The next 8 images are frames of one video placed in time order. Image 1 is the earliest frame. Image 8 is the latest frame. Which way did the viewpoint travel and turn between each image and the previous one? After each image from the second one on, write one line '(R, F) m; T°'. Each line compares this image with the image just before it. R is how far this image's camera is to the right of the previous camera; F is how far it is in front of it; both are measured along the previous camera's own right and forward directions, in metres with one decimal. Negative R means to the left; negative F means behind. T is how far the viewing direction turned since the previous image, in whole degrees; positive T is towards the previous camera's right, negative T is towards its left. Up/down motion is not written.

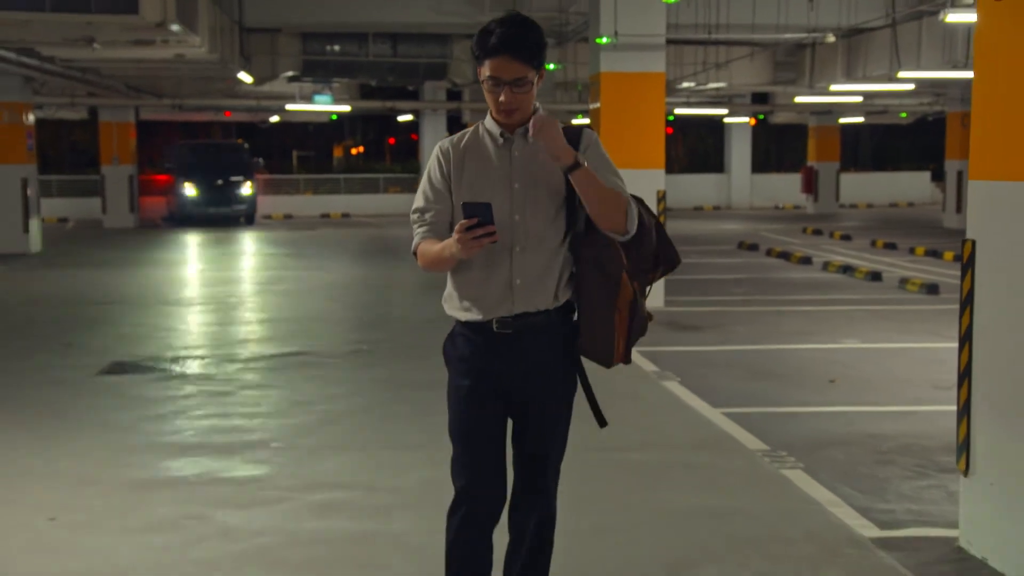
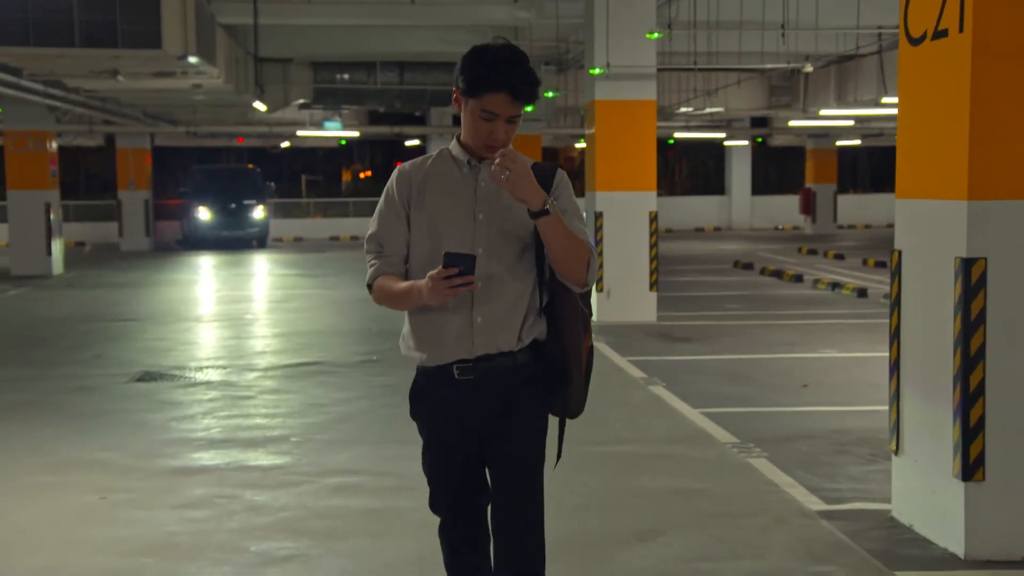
(+0.1, -0.7) m; 0°
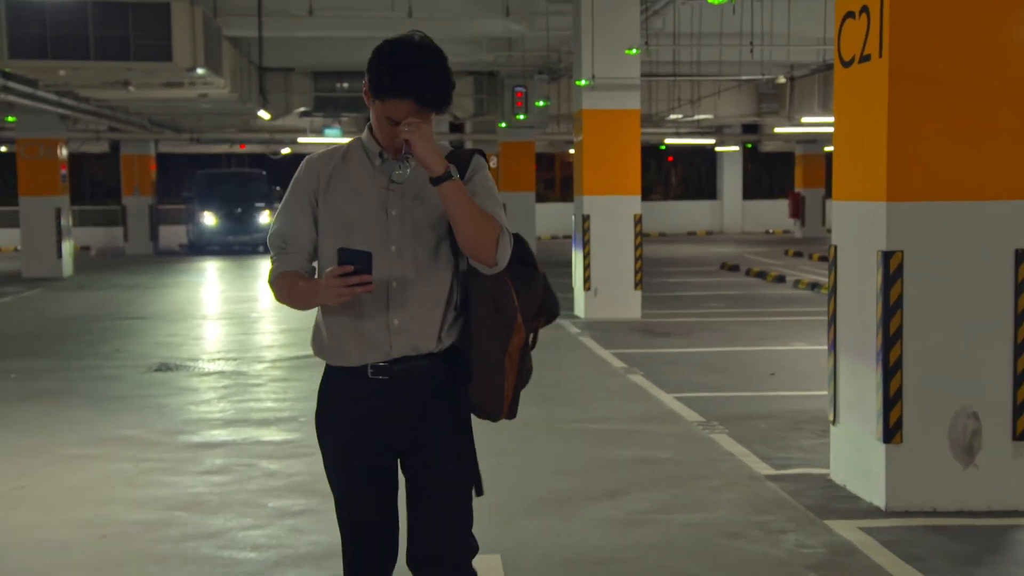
(+0.1, -0.7) m; 0°
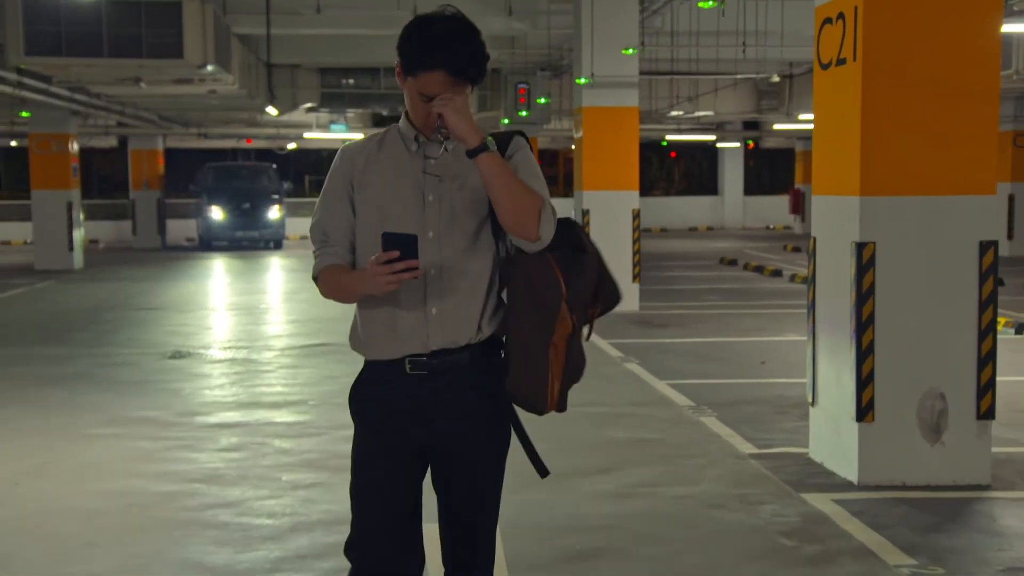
(0.0, -0.4) m; 0°
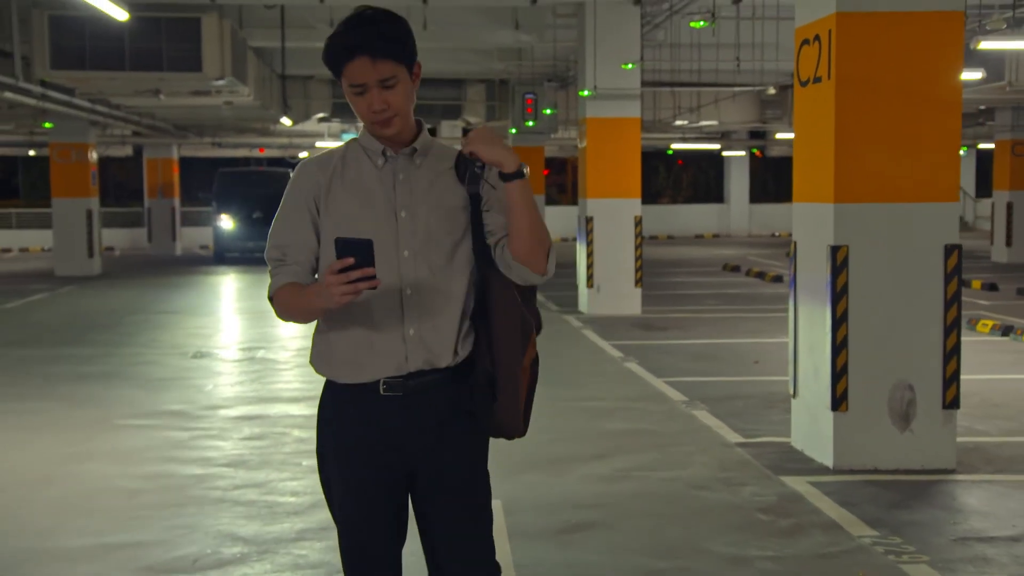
(0.0, -0.5) m; 0°
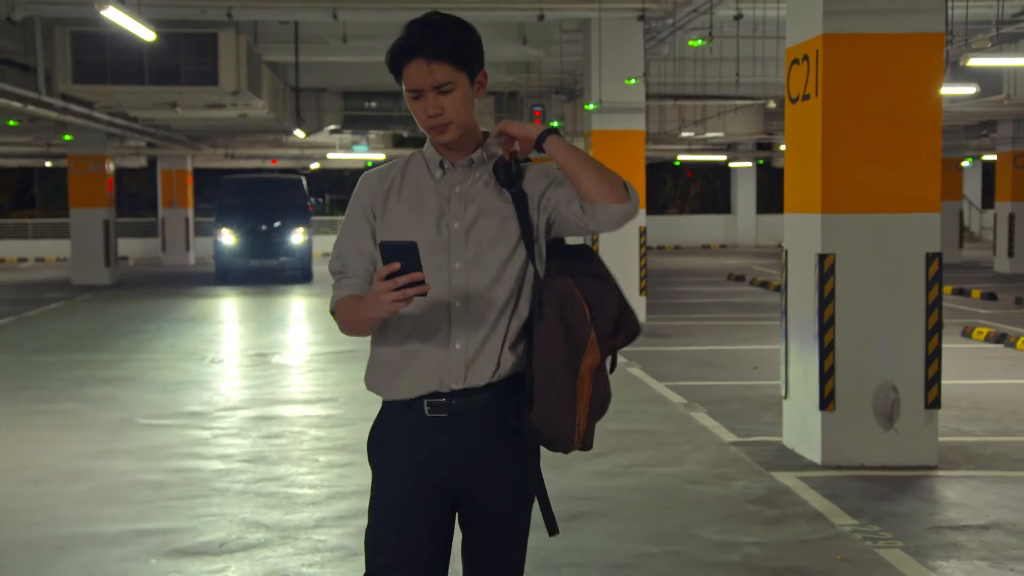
(0.0, -0.4) m; 0°
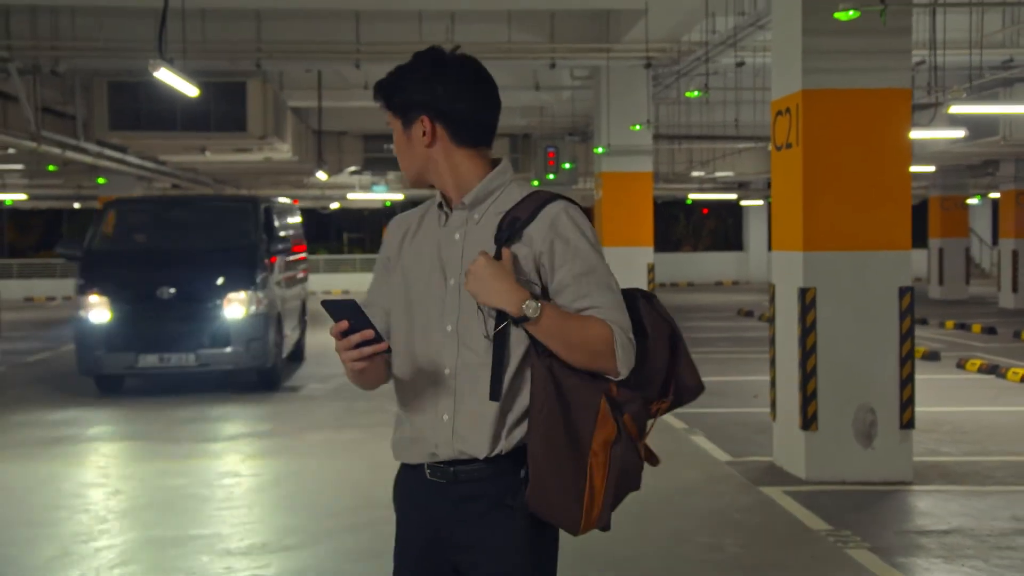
(0.0, -0.7) m; -1°
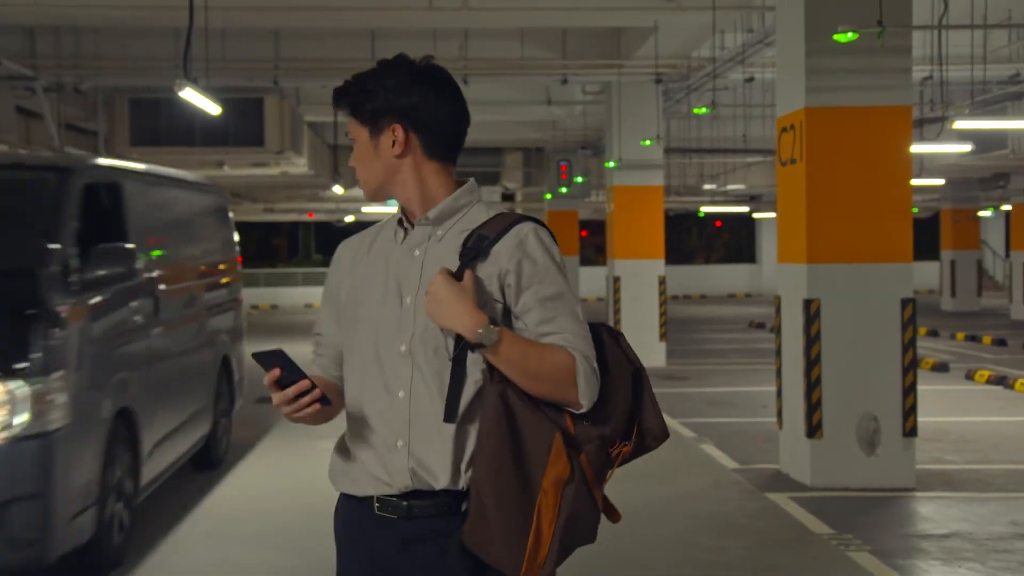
(0.0, -0.2) m; -1°
